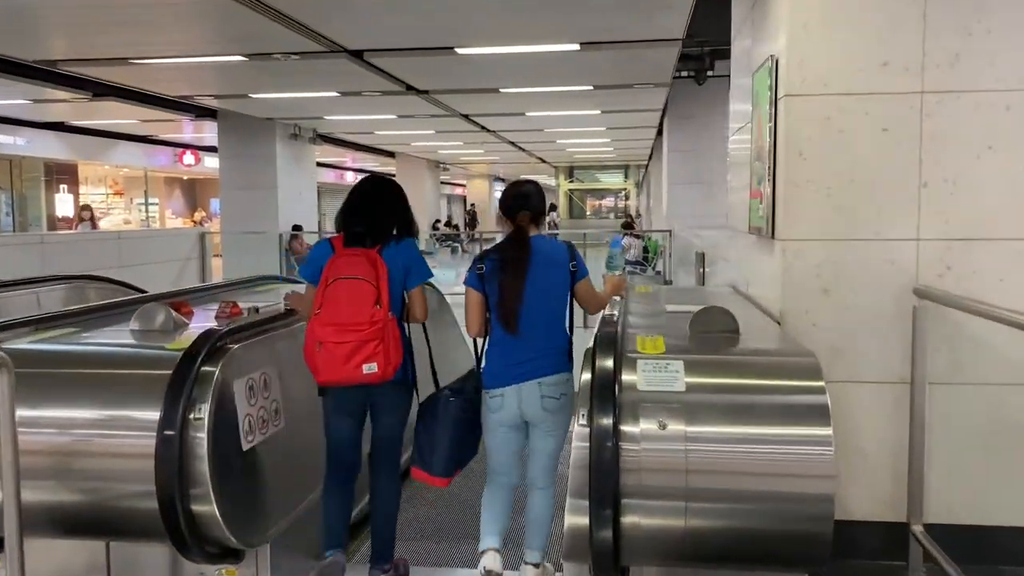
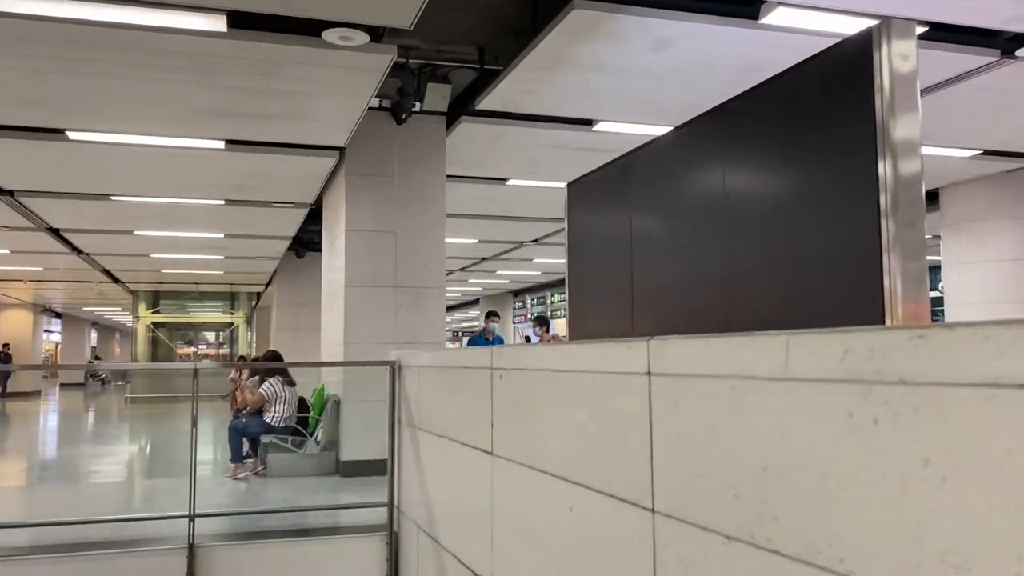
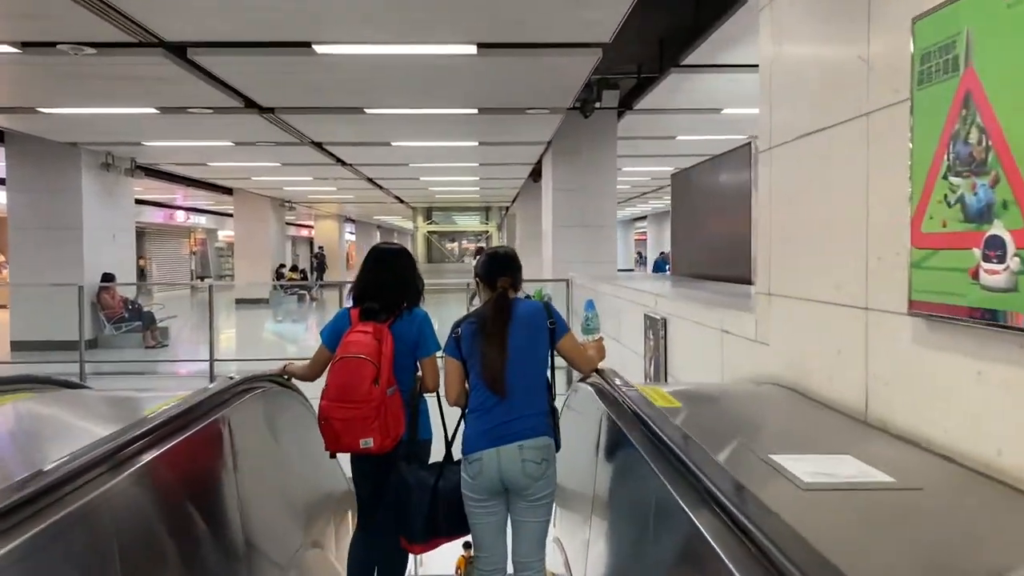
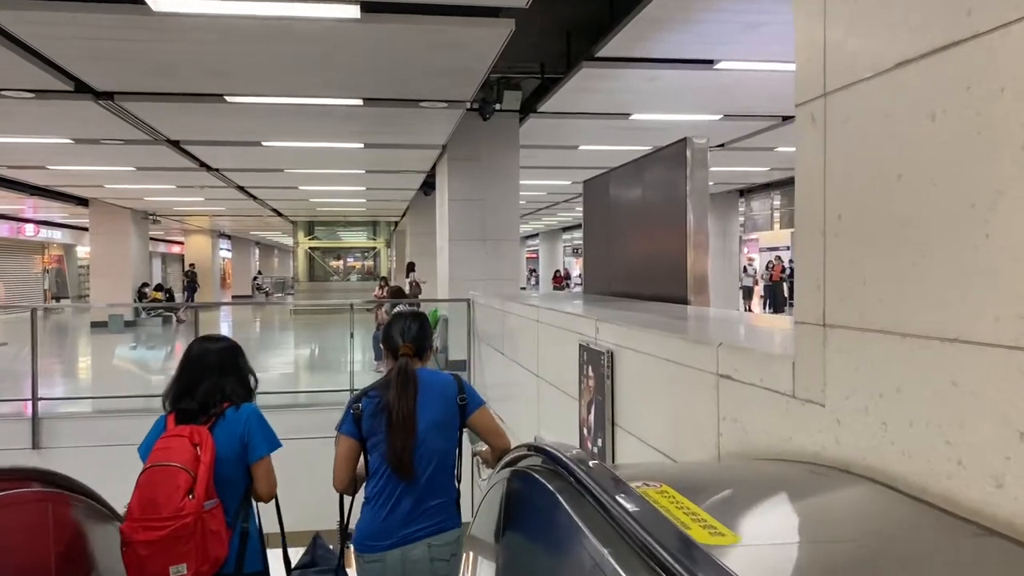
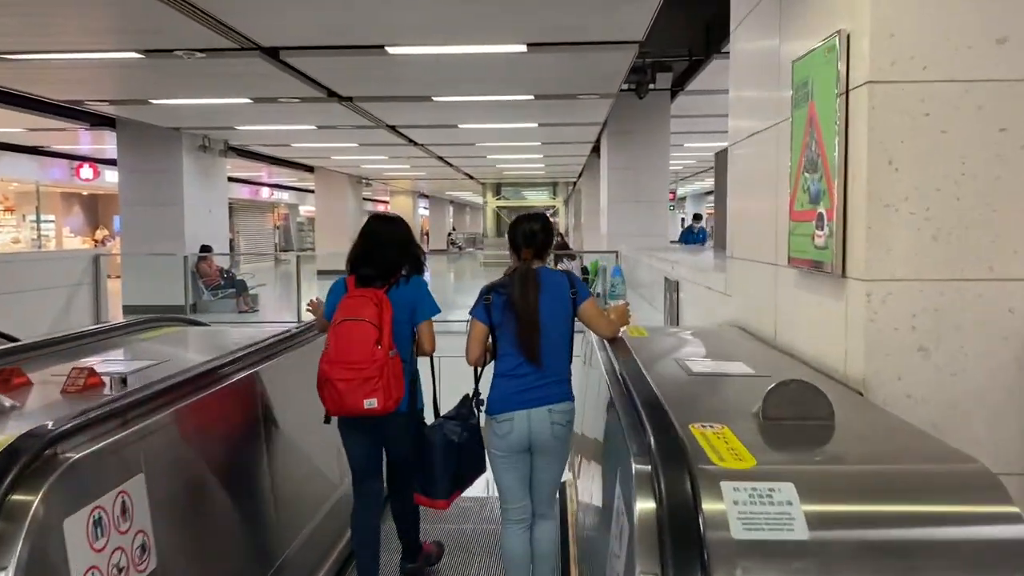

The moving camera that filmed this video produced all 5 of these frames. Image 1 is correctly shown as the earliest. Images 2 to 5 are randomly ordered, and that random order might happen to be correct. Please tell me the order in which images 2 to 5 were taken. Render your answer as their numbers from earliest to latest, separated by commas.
5, 3, 4, 2
